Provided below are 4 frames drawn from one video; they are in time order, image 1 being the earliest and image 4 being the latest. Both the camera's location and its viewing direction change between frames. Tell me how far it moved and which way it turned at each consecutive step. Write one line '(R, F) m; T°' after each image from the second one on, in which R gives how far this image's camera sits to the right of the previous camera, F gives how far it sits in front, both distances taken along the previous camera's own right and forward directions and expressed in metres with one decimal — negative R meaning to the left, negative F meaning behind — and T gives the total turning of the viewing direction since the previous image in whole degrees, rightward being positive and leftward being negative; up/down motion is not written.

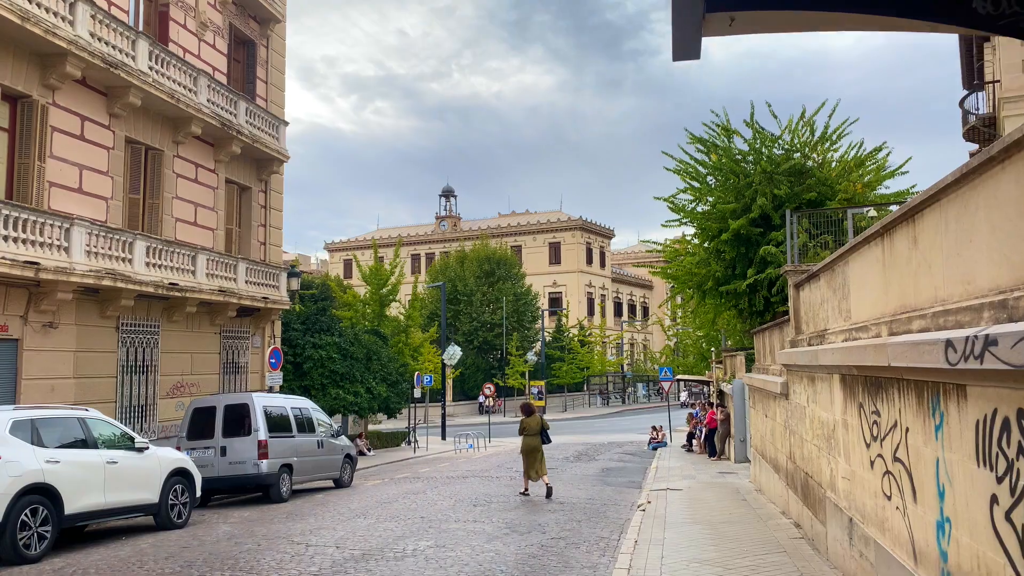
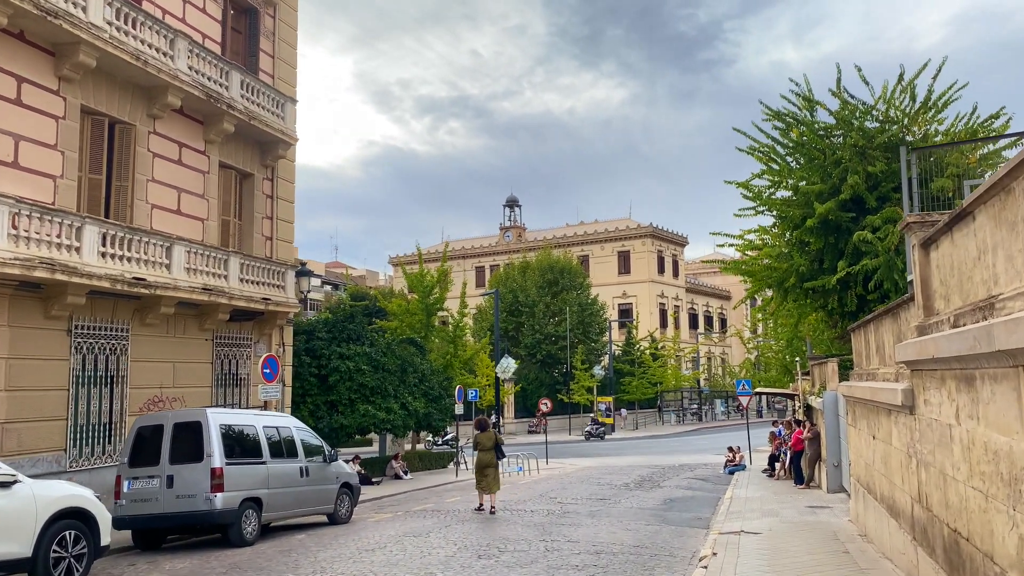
(+0.7, +3.3) m; -5°
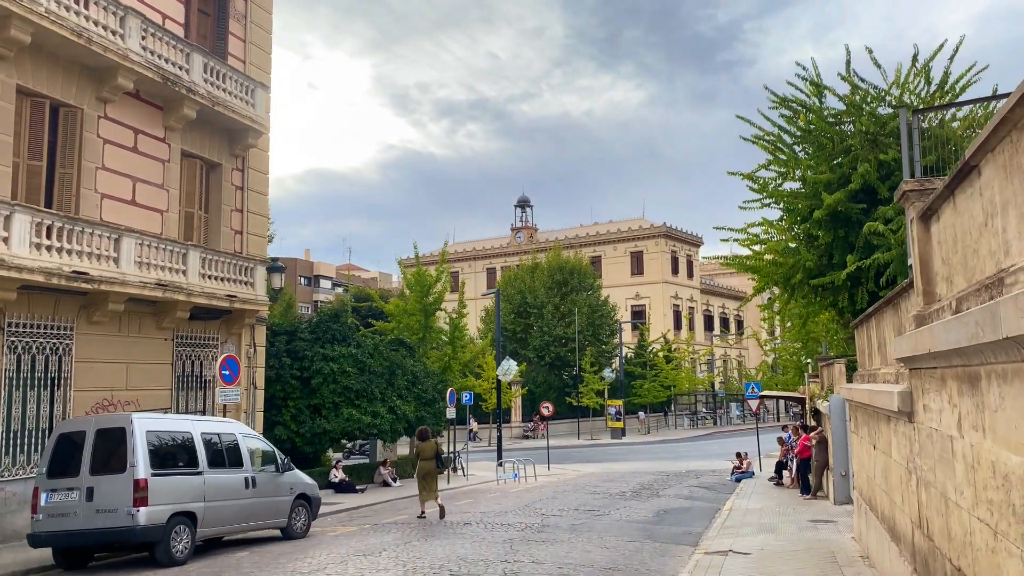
(+0.7, +1.2) m; -1°
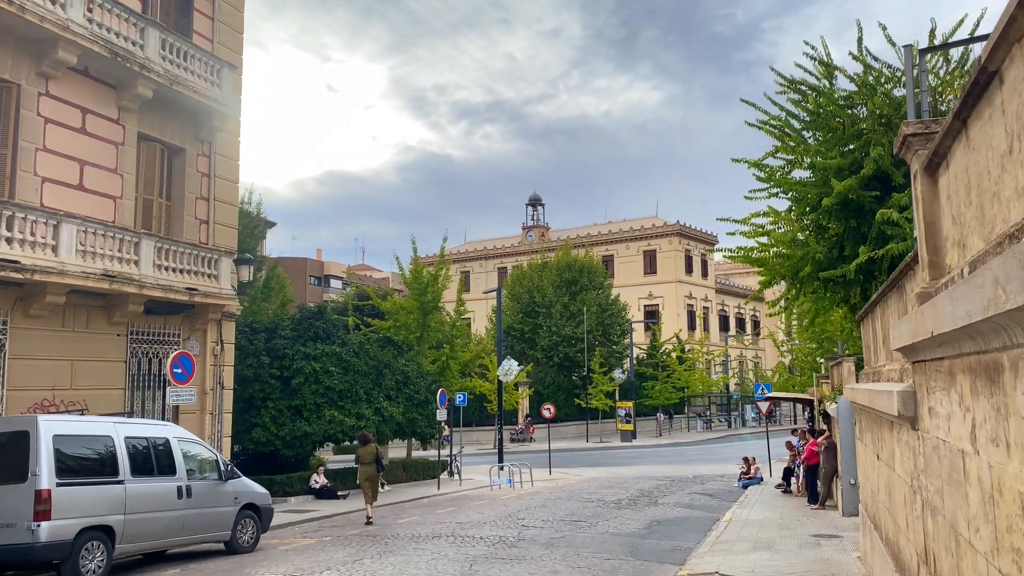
(+0.7, +1.3) m; -1°
